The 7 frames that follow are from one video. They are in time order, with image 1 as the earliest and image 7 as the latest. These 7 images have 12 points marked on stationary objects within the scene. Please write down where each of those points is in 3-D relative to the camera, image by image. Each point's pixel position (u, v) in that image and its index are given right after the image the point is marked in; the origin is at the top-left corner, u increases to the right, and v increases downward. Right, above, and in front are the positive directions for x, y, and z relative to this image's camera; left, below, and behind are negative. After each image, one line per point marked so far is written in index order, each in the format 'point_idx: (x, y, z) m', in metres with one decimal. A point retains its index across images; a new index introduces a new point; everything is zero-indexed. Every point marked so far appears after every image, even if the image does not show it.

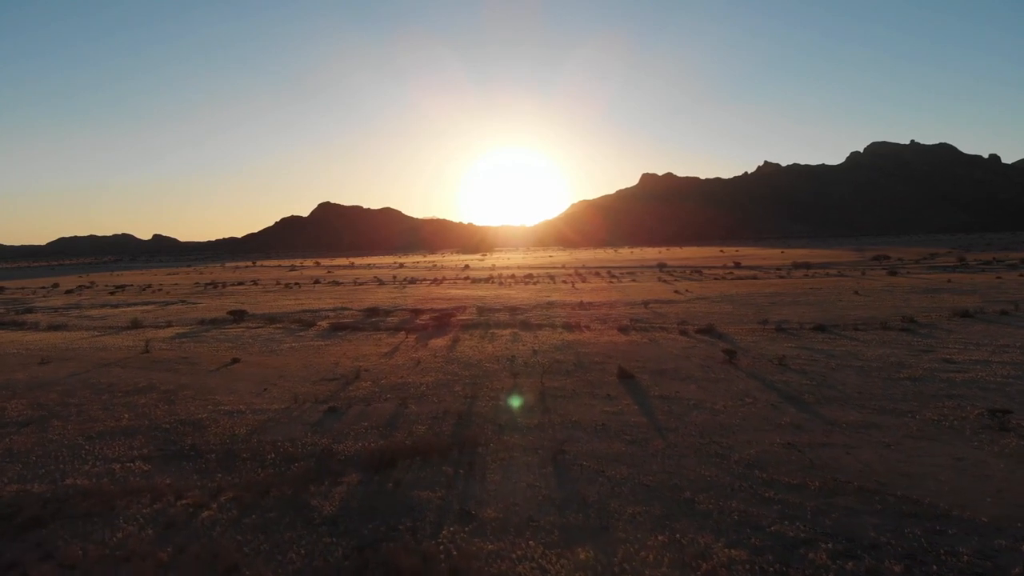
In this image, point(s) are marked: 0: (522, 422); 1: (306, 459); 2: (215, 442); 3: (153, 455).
0: (+0.2, -3.2, +18.0) m
1: (-4.4, -3.7, +16.1) m
2: (-7.0, -3.6, +17.9) m
3: (-8.2, -3.8, +17.3) m
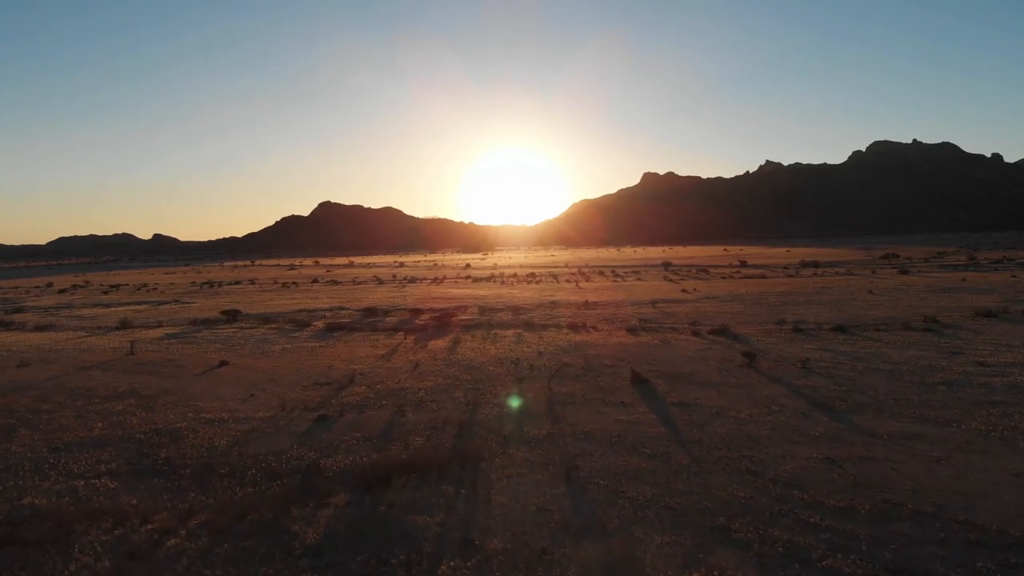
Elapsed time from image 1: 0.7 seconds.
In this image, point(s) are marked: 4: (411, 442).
0: (+0.4, -3.1, +16.4) m
1: (-4.2, -3.6, +14.5) m
2: (-6.9, -3.6, +16.3) m
3: (-8.1, -3.8, +15.7) m
4: (-2.1, -3.3, +16.1) m
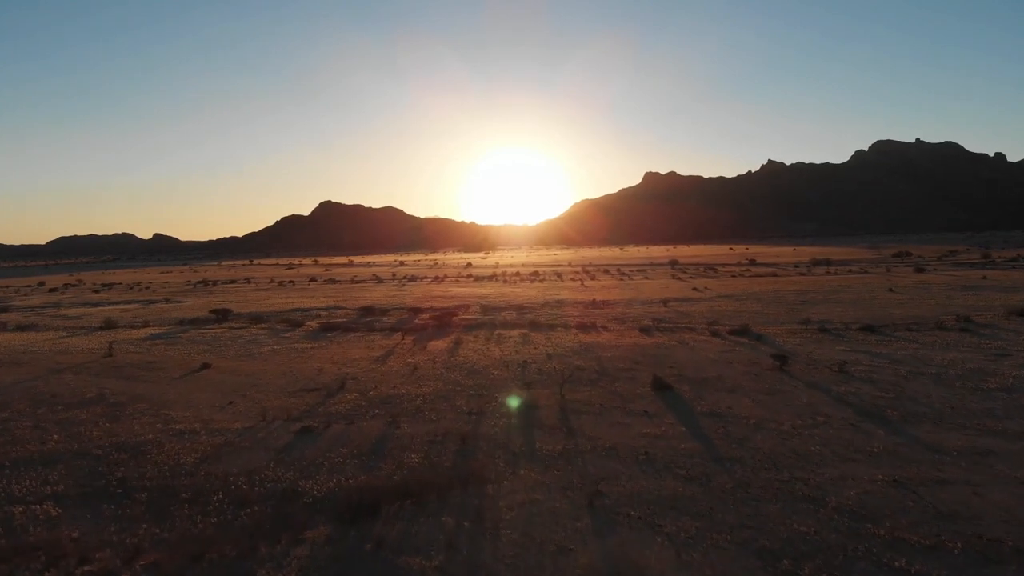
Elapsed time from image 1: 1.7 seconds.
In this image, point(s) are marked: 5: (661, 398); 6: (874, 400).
0: (+0.6, -3.0, +14.1) m
1: (-4.0, -3.5, +12.3) m
2: (-6.7, -3.5, +14.1) m
3: (-7.9, -3.6, +13.5) m
4: (-1.9, -3.1, +13.9) m
5: (+3.6, -2.6, +18.1) m
6: (+8.7, -2.7, +18.3) m
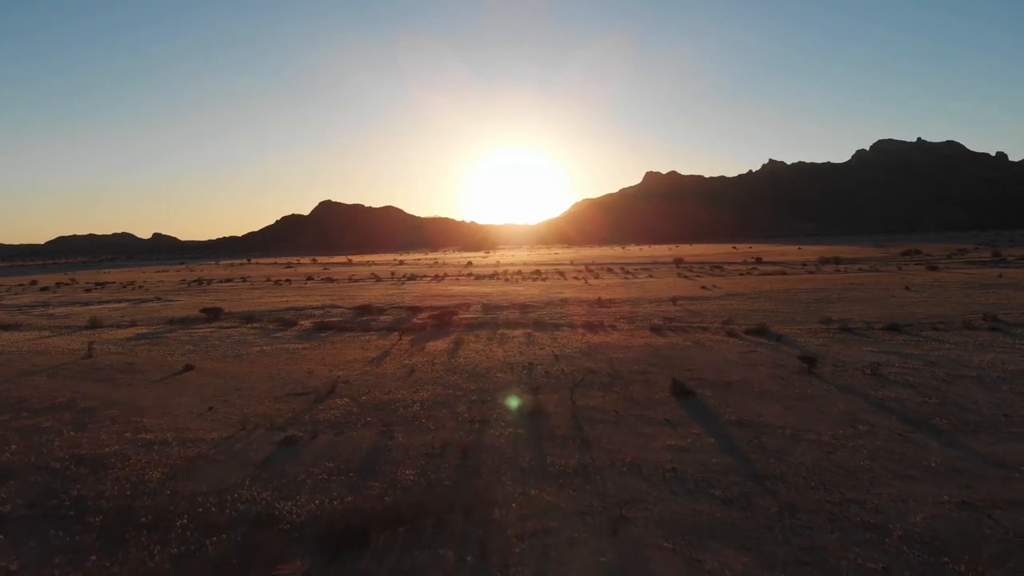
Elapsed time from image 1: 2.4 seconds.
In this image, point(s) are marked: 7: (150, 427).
0: (+0.7, -2.9, +12.5) m
1: (-3.9, -3.4, +10.6) m
2: (-6.6, -3.4, +12.4) m
3: (-7.8, -3.5, +11.8) m
4: (-1.8, -3.0, +12.3) m
5: (+3.7, -2.5, +16.4) m
6: (+8.9, -2.6, +16.6) m
7: (-7.9, -3.0, +16.6) m
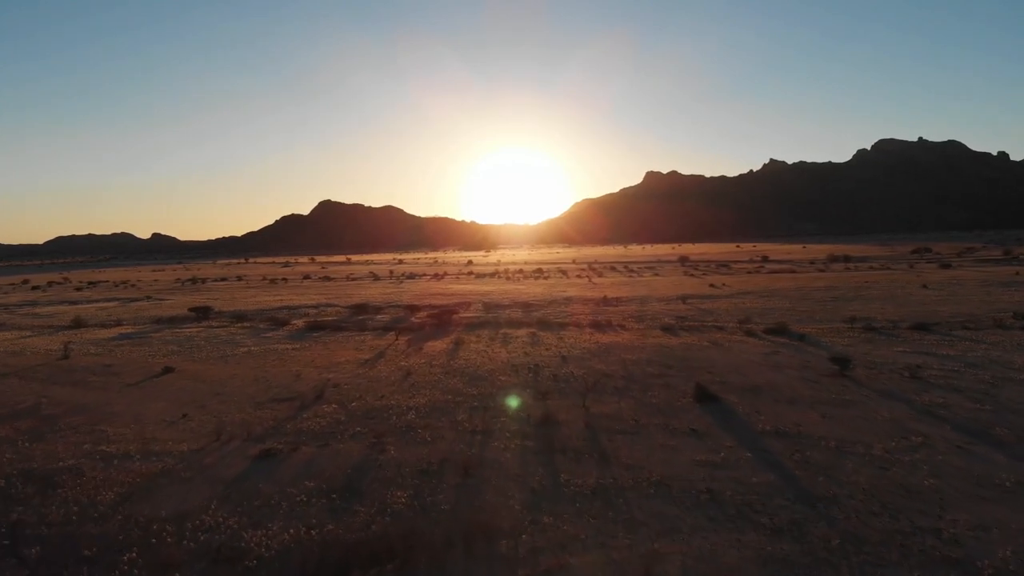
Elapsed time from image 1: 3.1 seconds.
0: (+0.8, -2.8, +10.7) m
1: (-3.8, -3.3, +8.9) m
2: (-6.4, -3.2, +10.7) m
3: (-7.6, -3.4, +10.1) m
4: (-1.7, -2.9, +10.5) m
5: (+3.8, -2.4, +14.7) m
6: (+9.0, -2.5, +14.9) m
7: (-7.8, -2.9, +14.9) m
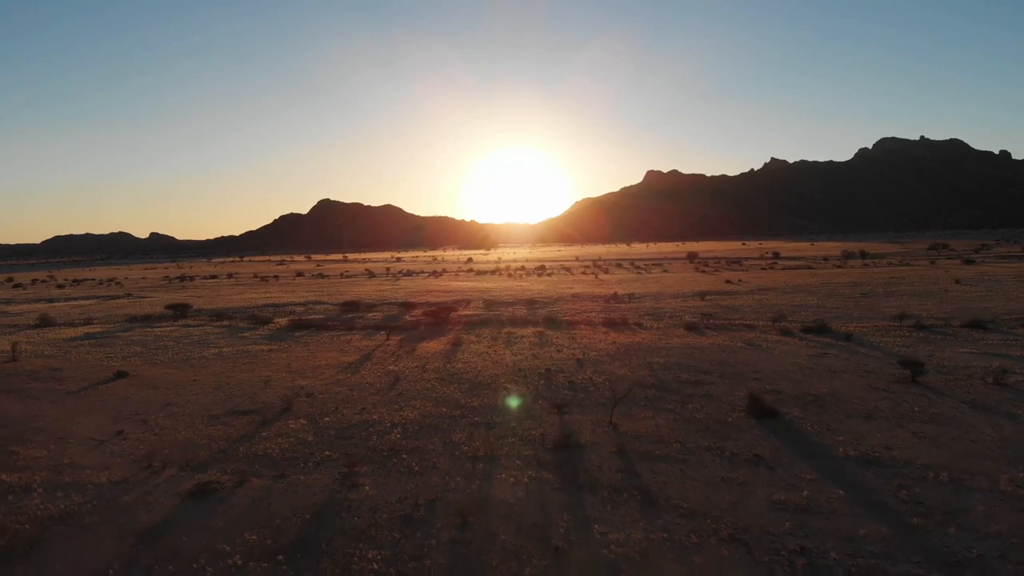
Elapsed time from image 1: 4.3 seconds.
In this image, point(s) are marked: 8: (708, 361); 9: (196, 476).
0: (+1.0, -2.6, +7.7) m
1: (-3.6, -3.1, +5.9) m
2: (-6.3, -3.0, +7.6) m
3: (-7.5, -3.2, +7.1) m
4: (-1.5, -2.7, +7.5) m
5: (+4.0, -2.2, +11.7) m
6: (+9.1, -2.3, +11.8) m
7: (-7.6, -2.7, +11.9) m
8: (+4.6, -1.8, +18.0) m
9: (-4.4, -2.6, +10.7) m
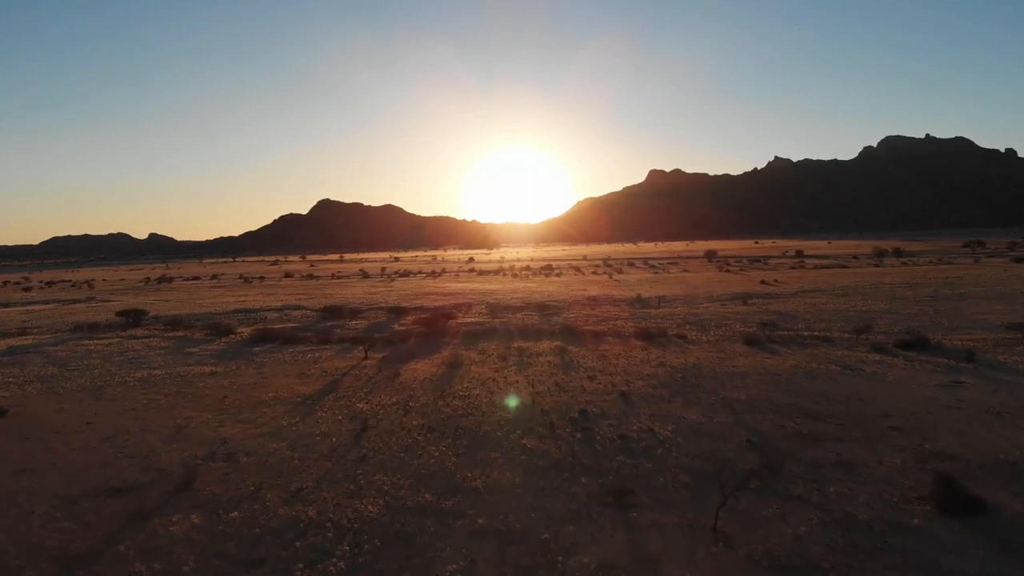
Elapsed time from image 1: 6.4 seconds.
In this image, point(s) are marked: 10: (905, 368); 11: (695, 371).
0: (+1.3, -2.7, +2.5) m
1: (-3.3, -3.2, +0.7) m
2: (-6.0, -3.1, +2.4) m
3: (-7.2, -3.3, +1.9) m
4: (-1.2, -2.8, +2.3) m
5: (+4.3, -2.3, +6.5) m
6: (+9.4, -2.3, +6.6) m
7: (-7.3, -2.8, +6.7) m
8: (+4.9, -1.8, +12.7) m
9: (-4.1, -2.7, +5.5) m
10: (+8.0, -1.6, +15.4) m
11: (+3.6, -1.7, +15.3) m
